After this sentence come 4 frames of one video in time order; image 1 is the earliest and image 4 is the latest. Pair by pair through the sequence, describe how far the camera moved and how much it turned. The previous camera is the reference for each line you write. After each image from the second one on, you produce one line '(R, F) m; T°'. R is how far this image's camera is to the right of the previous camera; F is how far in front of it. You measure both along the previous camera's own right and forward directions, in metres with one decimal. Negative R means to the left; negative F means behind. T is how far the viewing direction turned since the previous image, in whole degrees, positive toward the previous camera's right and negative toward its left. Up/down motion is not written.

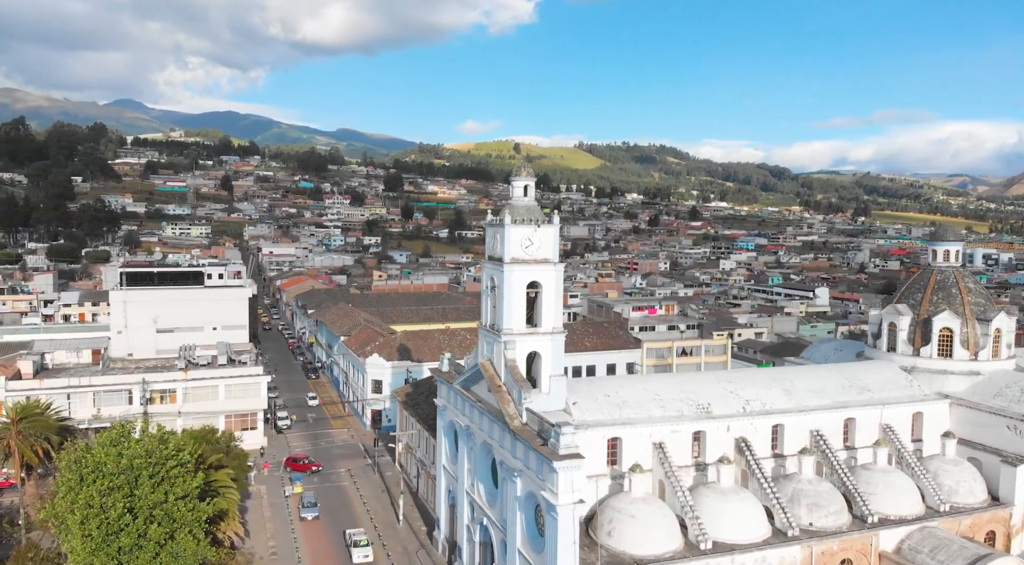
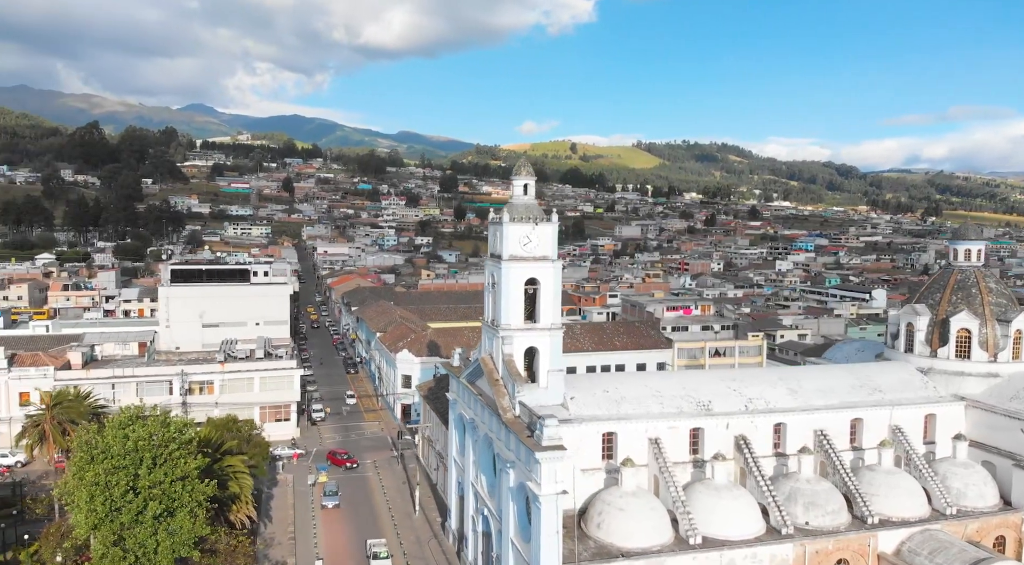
(+2.0, -0.6) m; -4°
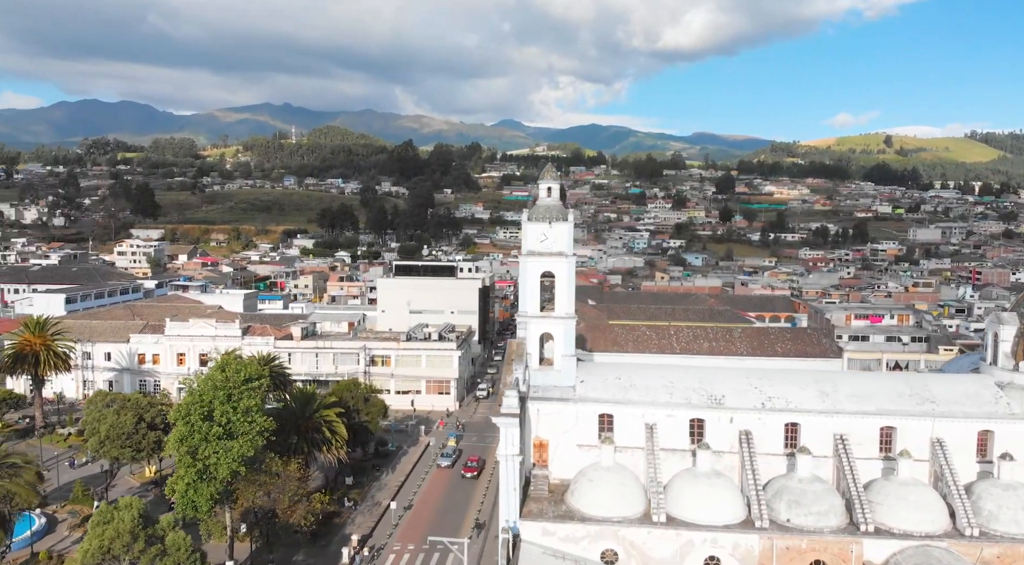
(+9.9, -1.6) m; -22°
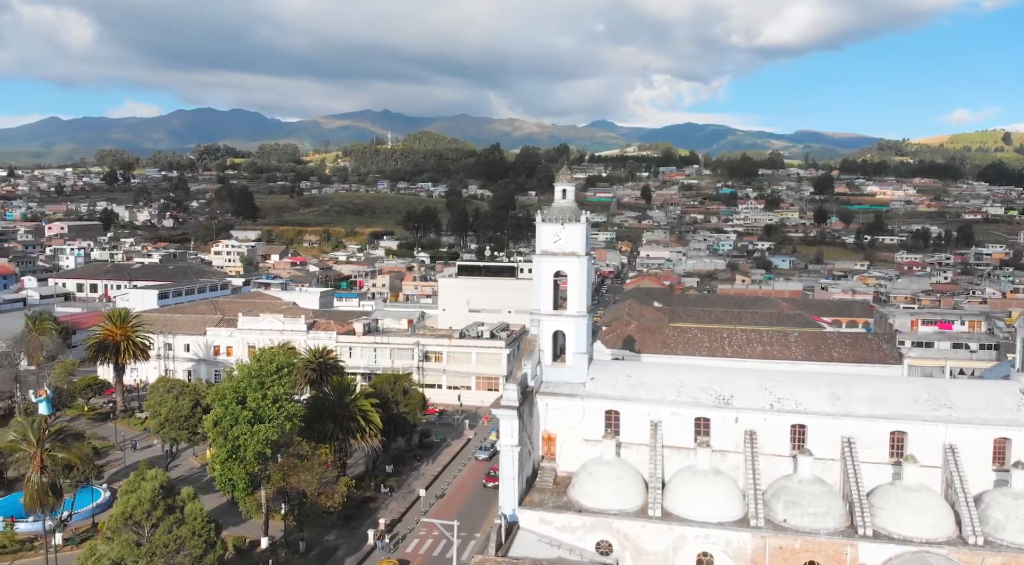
(+3.0, -0.9) m; -7°
